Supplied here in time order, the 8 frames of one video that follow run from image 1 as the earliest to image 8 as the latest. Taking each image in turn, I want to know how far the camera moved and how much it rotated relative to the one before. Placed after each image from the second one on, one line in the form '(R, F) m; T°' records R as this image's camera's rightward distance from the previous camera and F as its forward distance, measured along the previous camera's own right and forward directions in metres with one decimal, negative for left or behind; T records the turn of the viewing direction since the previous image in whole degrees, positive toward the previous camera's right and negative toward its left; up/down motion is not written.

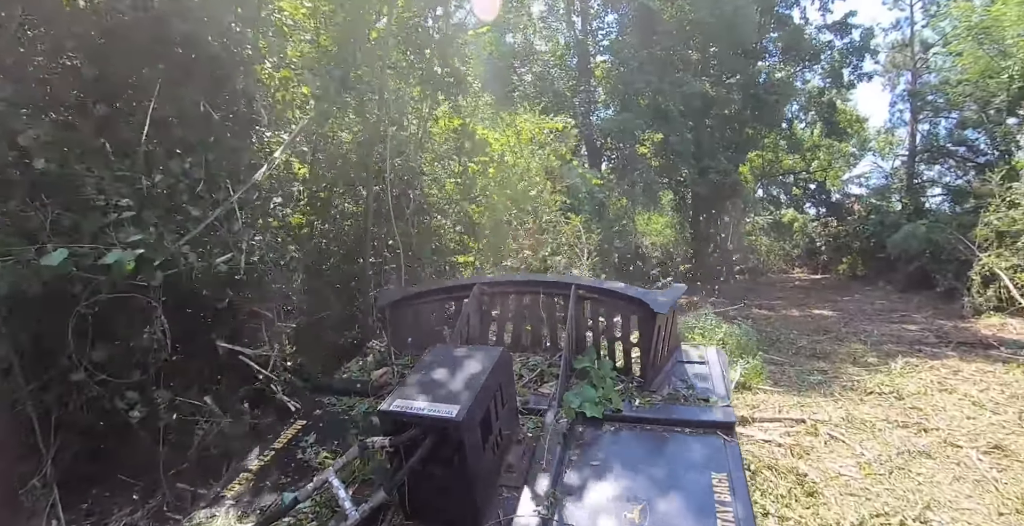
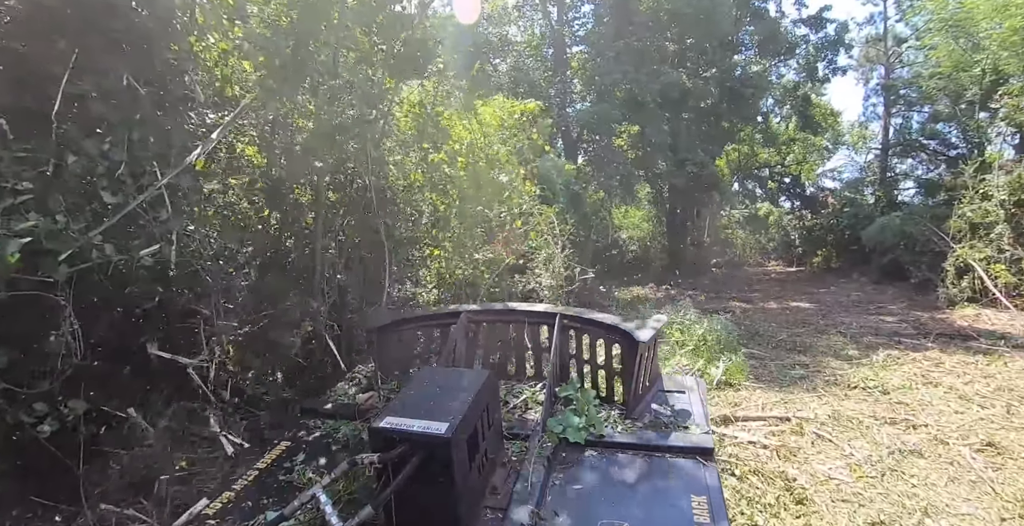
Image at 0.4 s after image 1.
(+0.1, +0.2) m; +2°
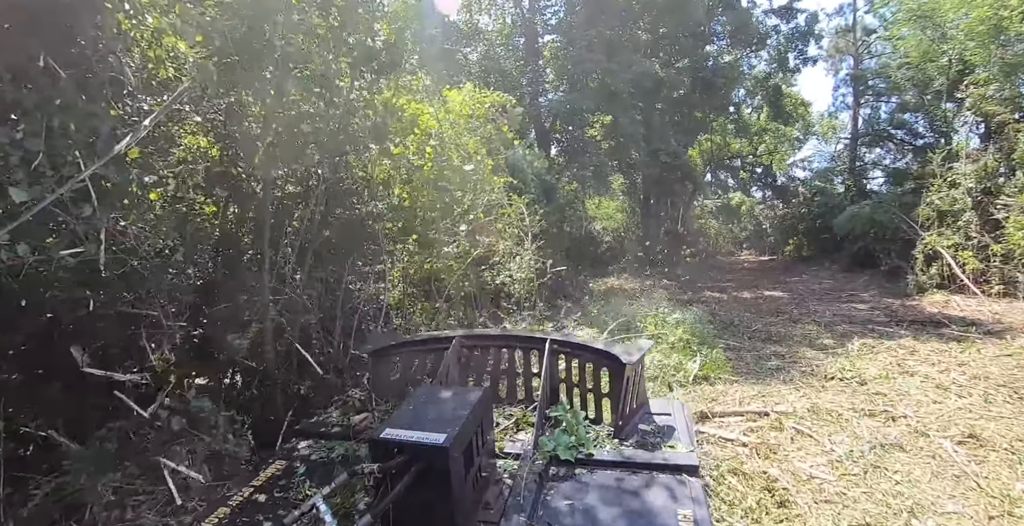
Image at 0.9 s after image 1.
(0.0, +0.1) m; +2°
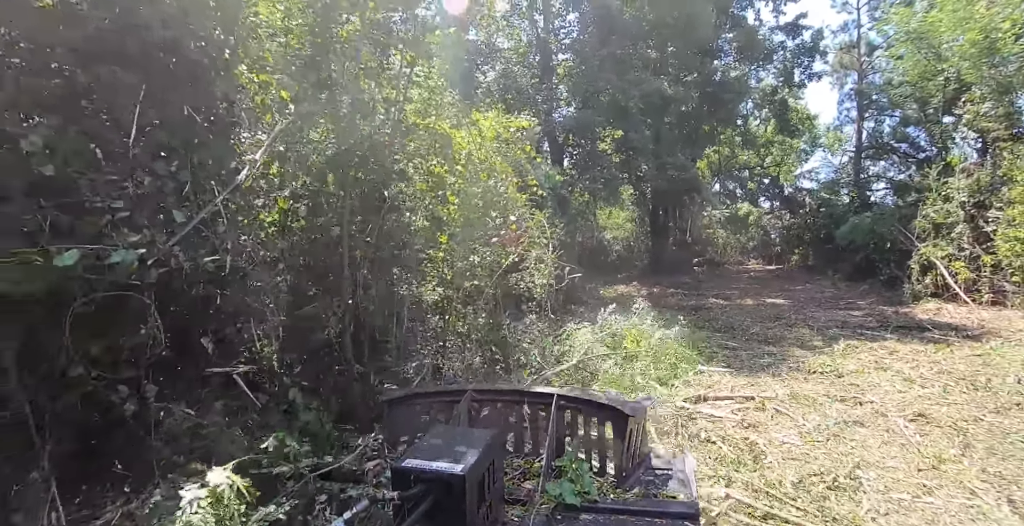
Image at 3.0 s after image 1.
(-0.1, -0.6) m; -1°
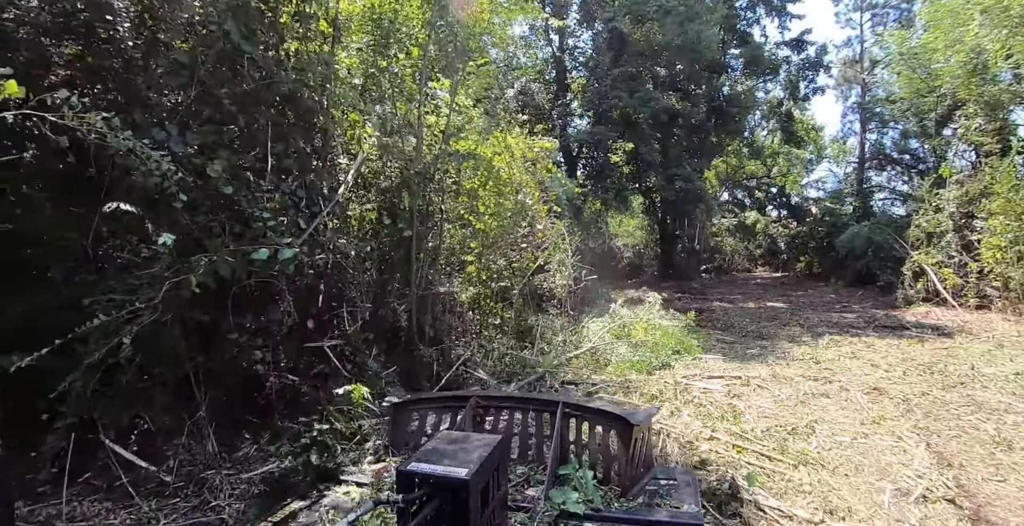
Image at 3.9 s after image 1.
(-0.2, -0.7) m; -1°
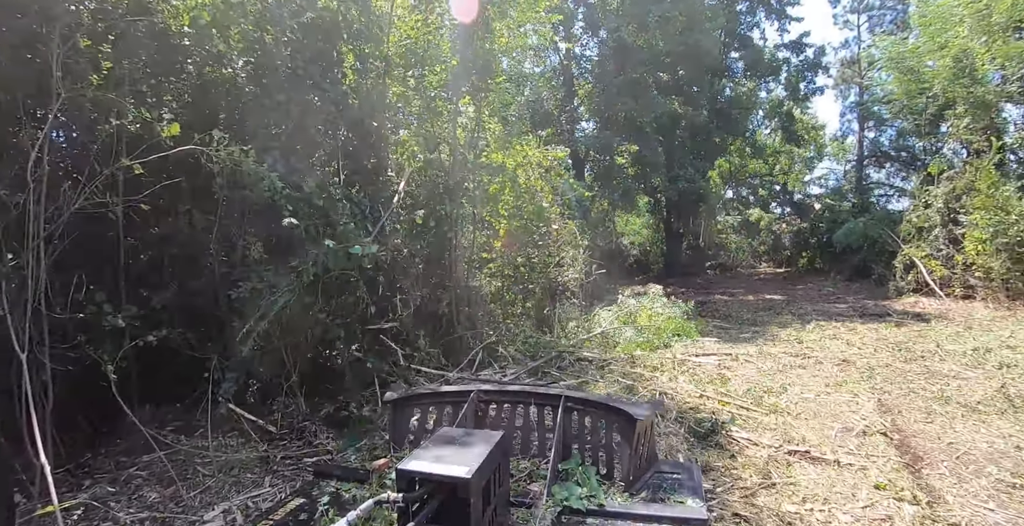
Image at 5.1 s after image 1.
(-0.1, -0.7) m; -1°
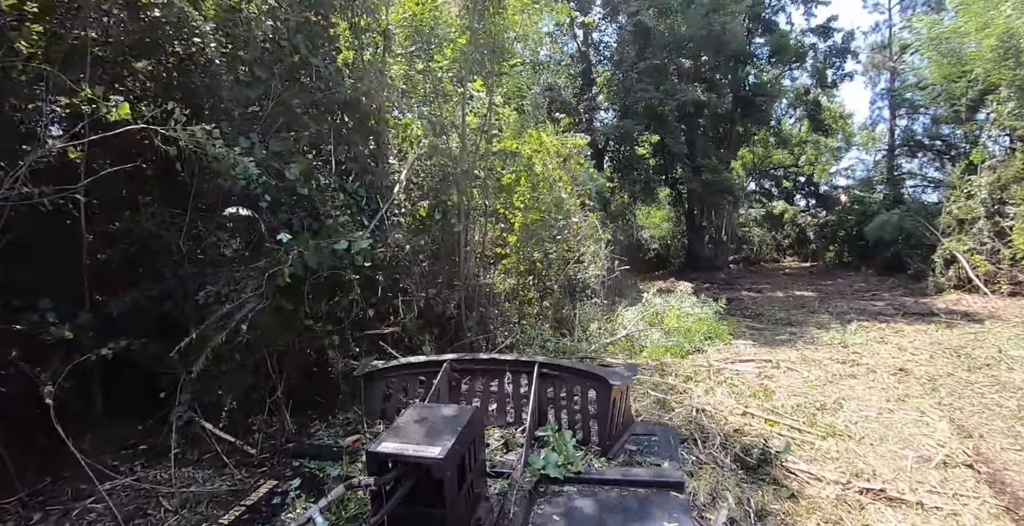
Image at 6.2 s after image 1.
(0.0, +0.4) m; -2°
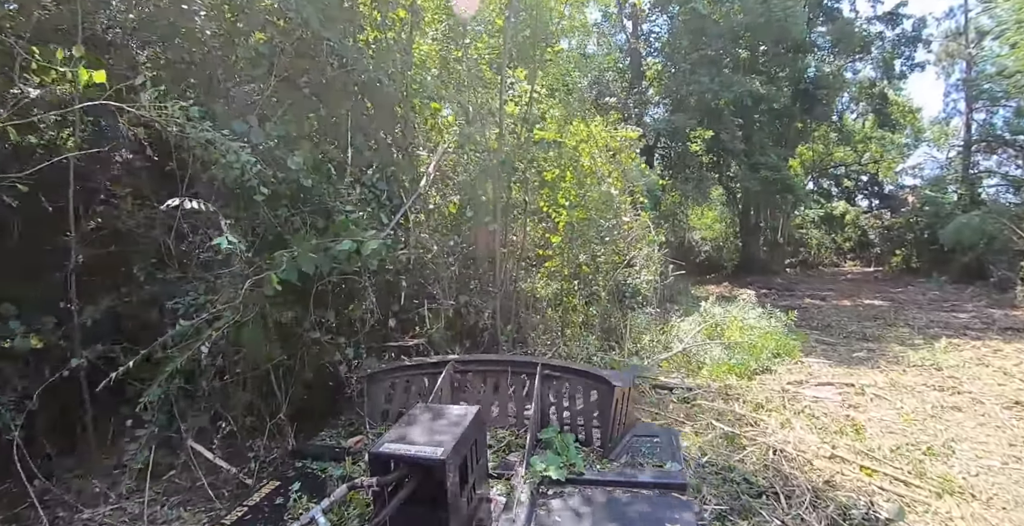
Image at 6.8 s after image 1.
(0.0, +0.4) m; -4°
